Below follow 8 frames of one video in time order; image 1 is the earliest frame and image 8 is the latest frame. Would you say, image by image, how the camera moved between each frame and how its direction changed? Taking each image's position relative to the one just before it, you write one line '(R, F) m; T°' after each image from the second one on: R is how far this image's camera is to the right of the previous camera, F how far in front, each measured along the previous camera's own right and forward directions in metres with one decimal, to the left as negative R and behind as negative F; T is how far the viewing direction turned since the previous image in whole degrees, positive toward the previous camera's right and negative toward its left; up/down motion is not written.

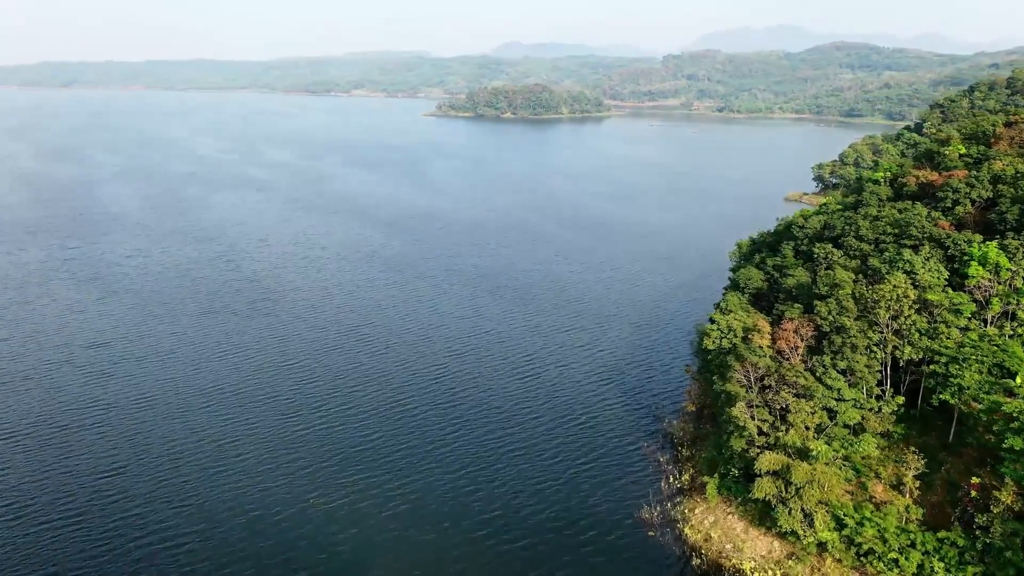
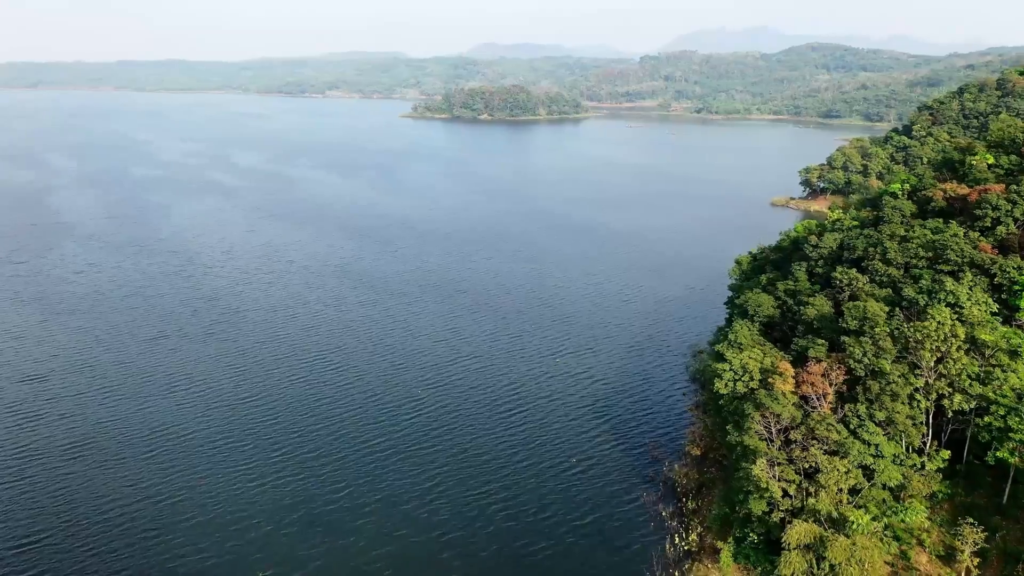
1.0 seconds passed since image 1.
(-0.1, +3.7) m; +2°
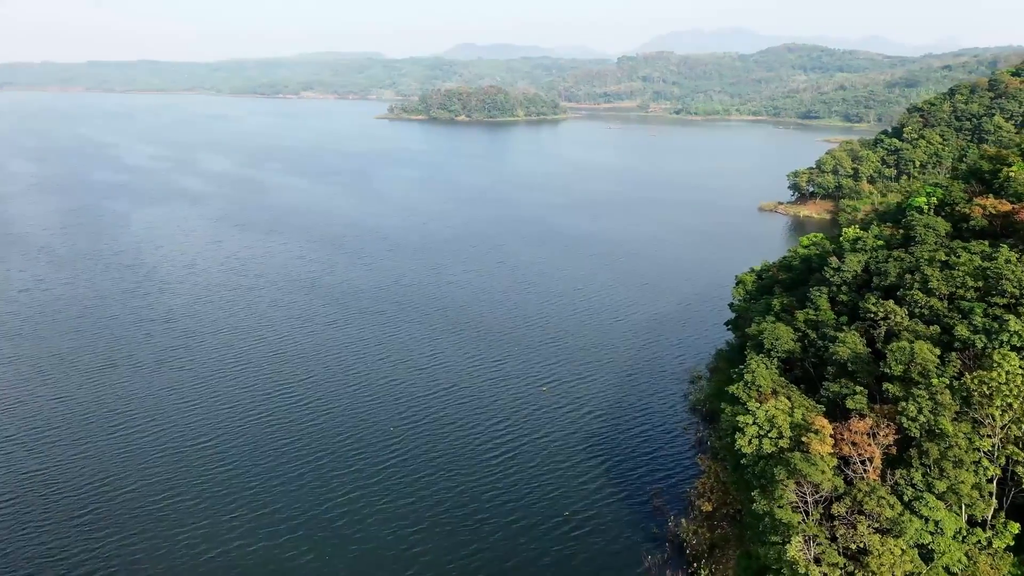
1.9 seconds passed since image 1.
(-0.2, +3.6) m; +1°
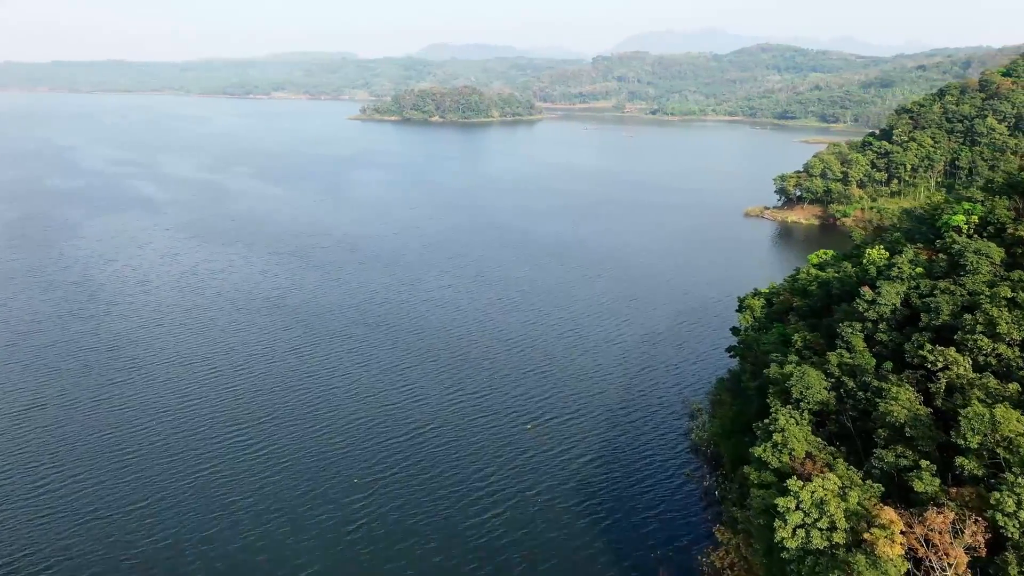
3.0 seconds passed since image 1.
(-0.2, +4.0) m; +2°
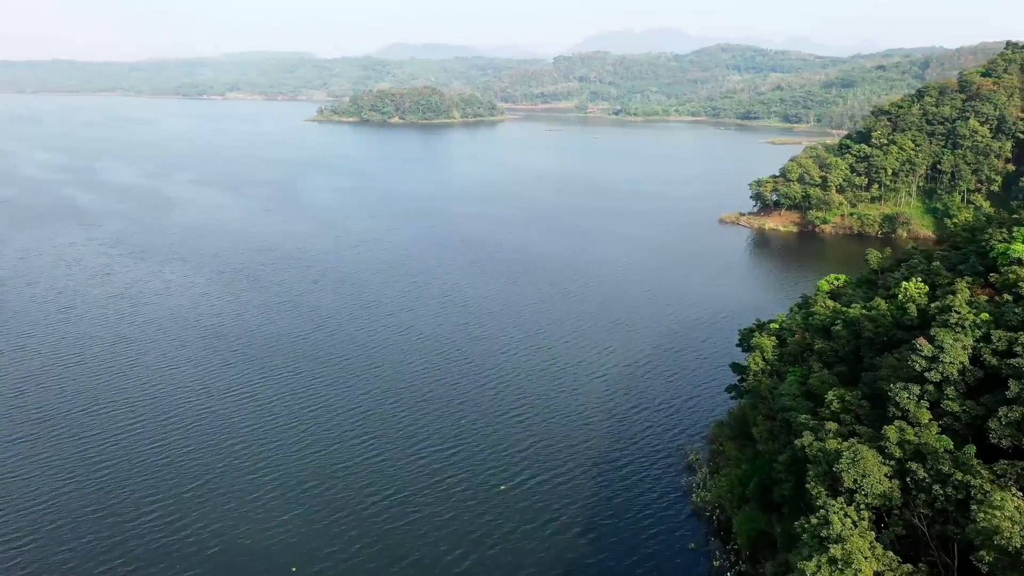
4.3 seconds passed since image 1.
(-0.2, +4.9) m; +3°
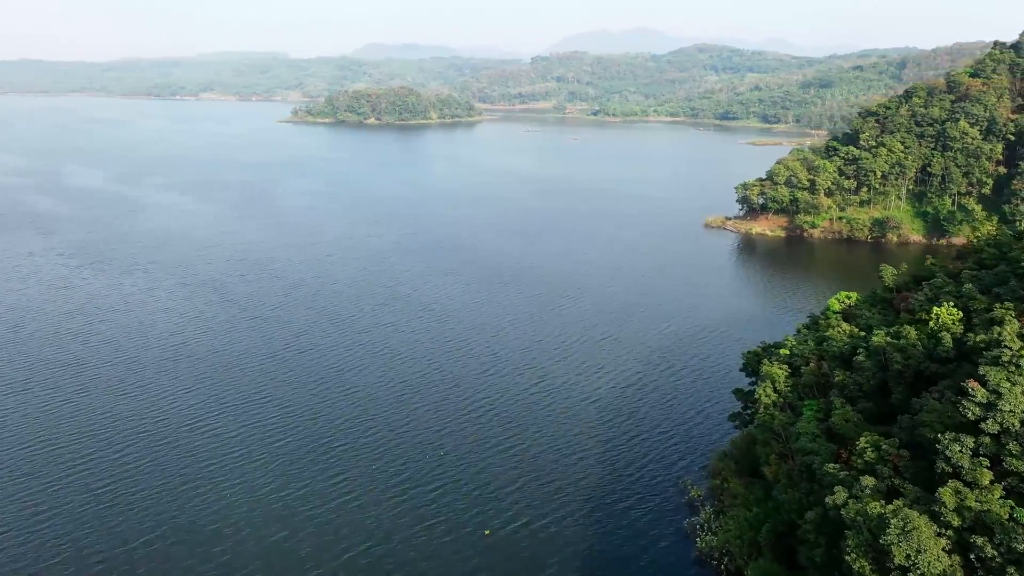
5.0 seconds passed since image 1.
(-0.2, +2.8) m; +1°
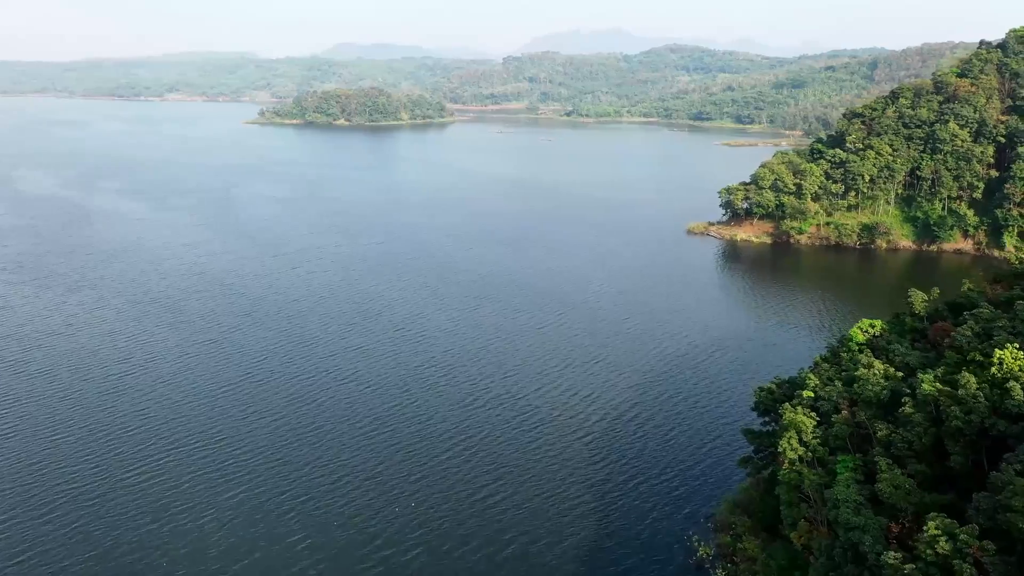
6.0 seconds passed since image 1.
(-0.2, +3.7) m; +2°
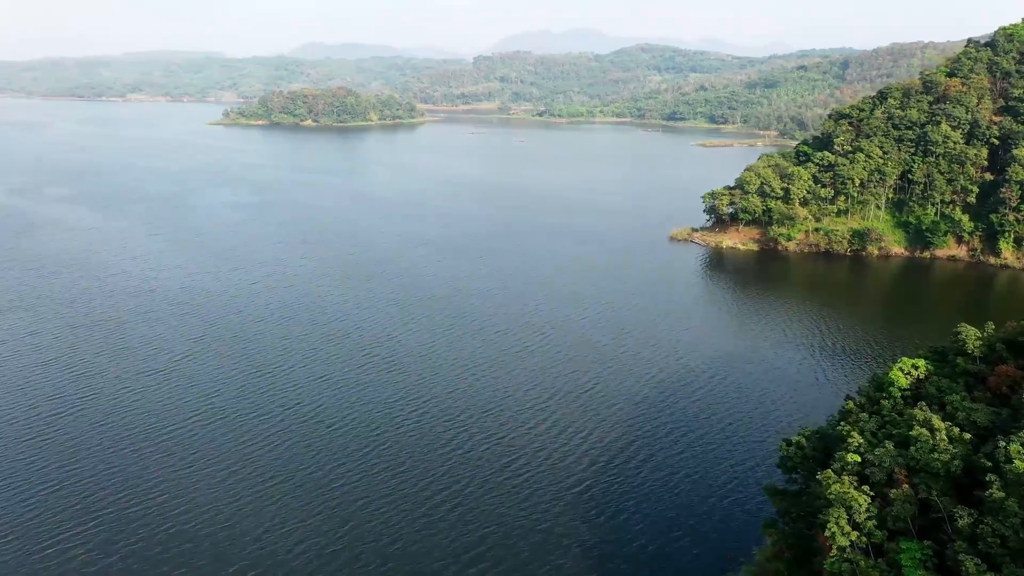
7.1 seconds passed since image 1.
(-0.3, +4.1) m; +2°
